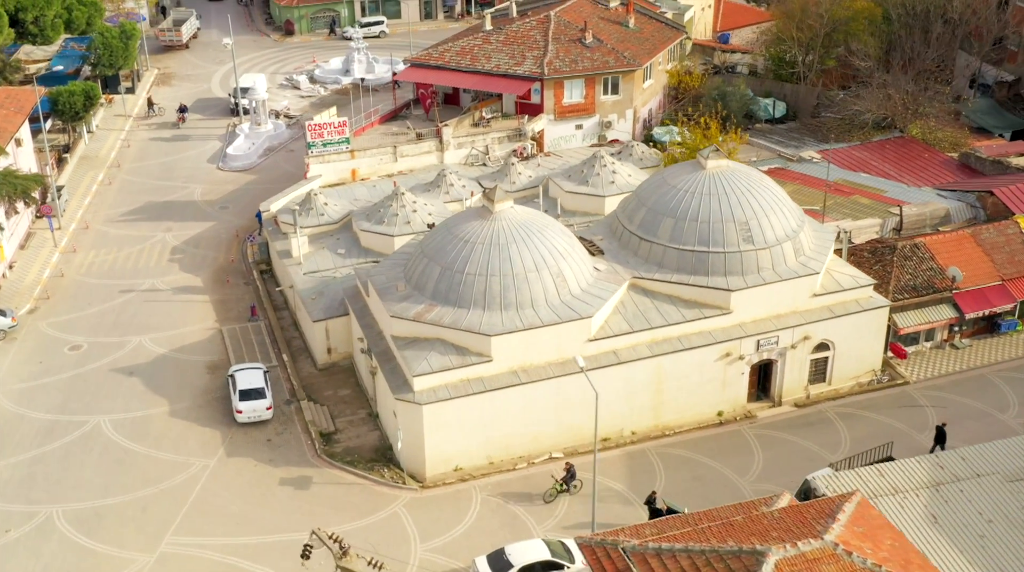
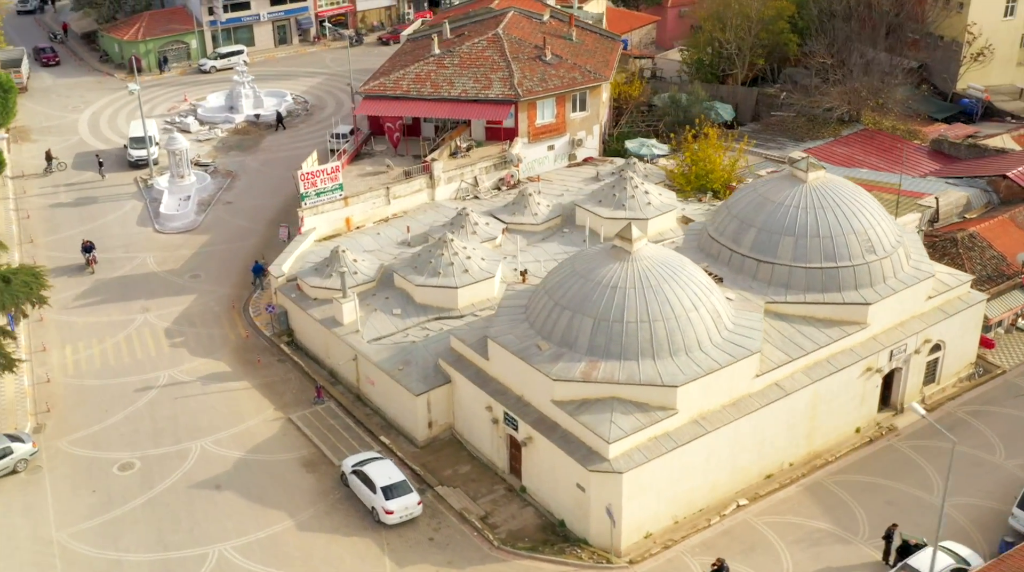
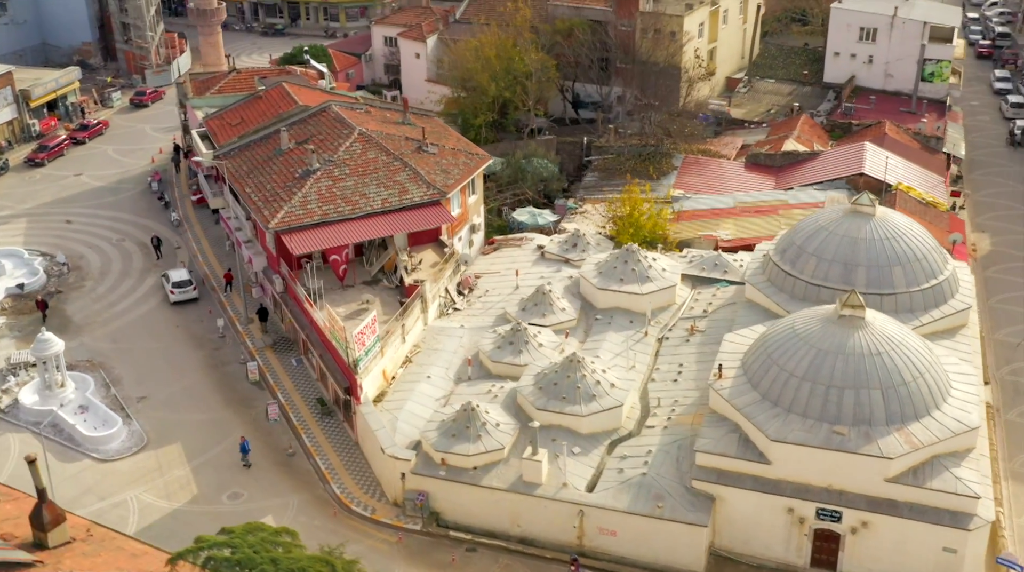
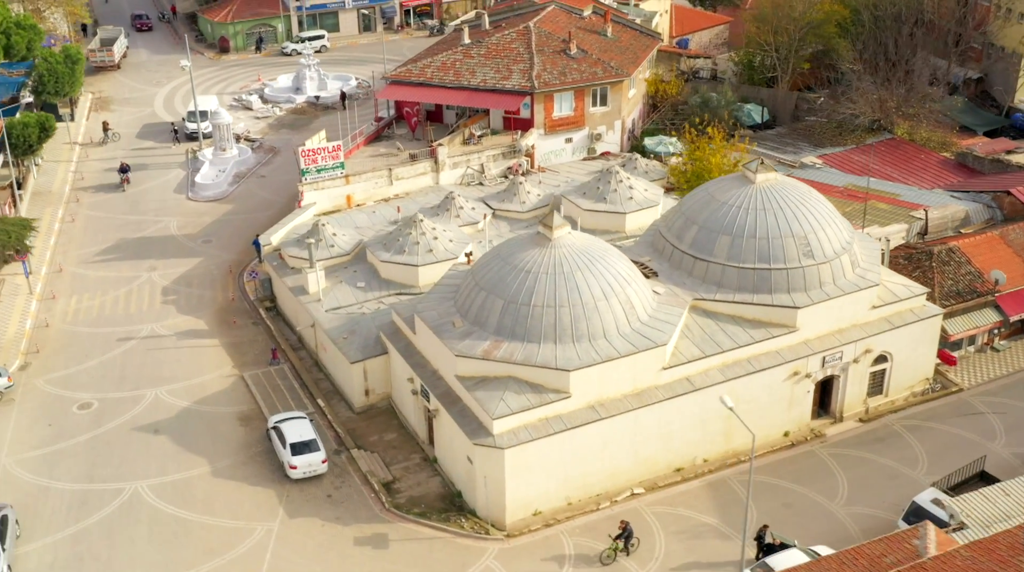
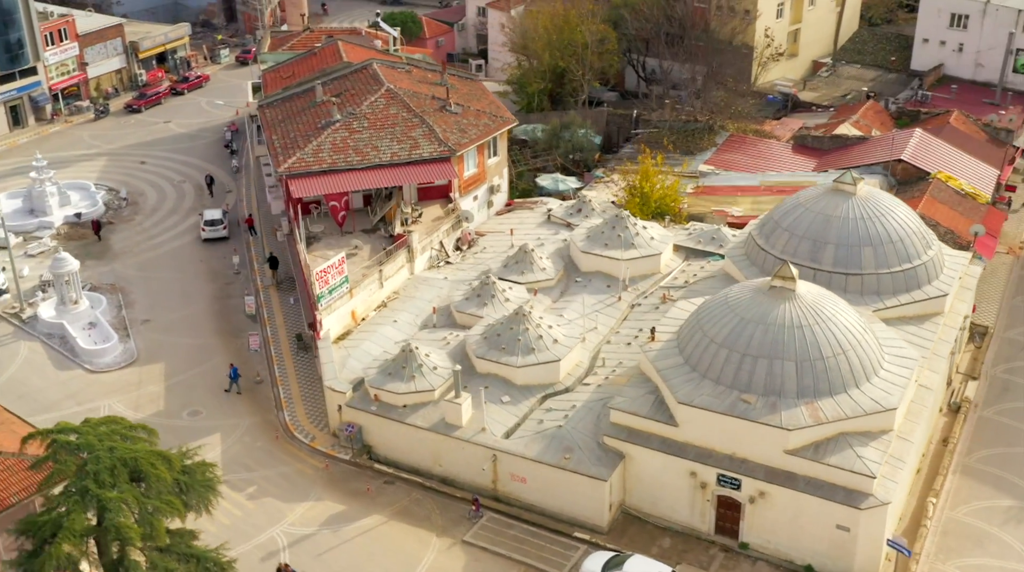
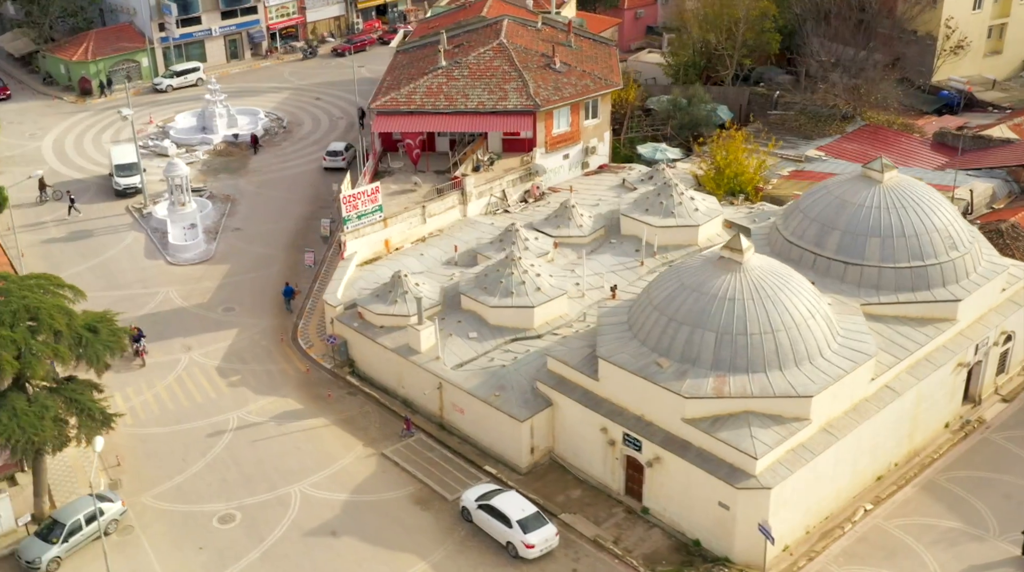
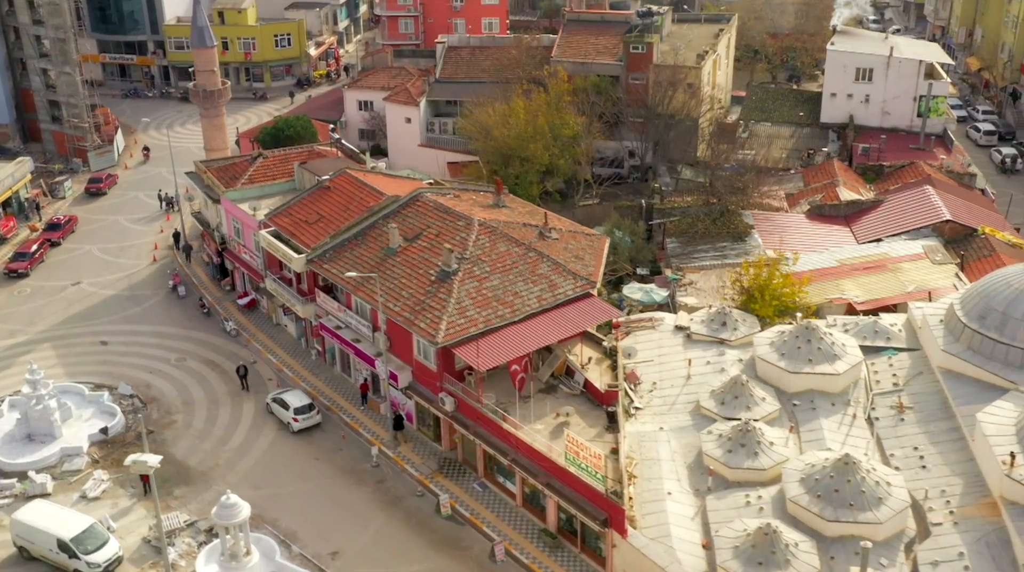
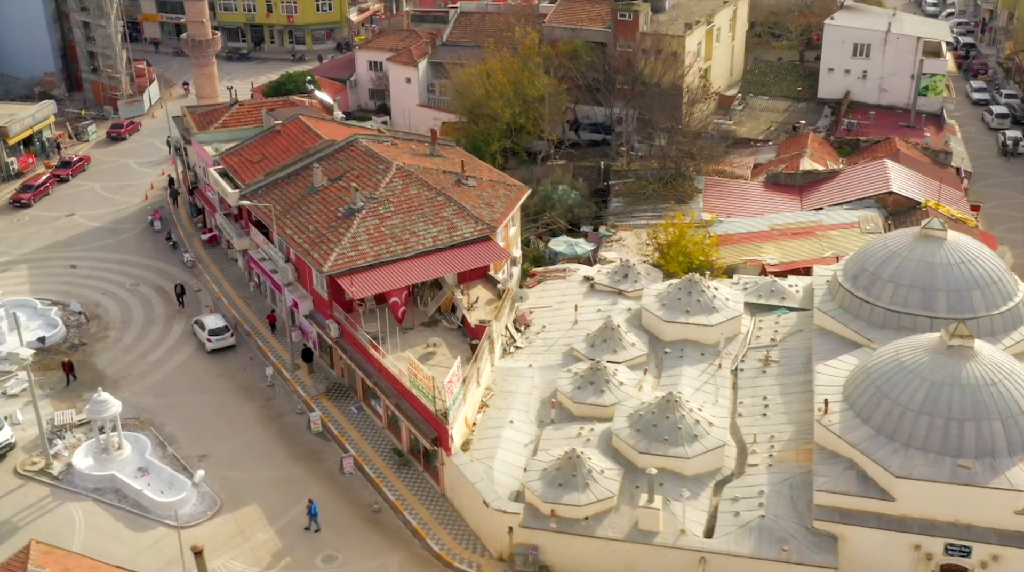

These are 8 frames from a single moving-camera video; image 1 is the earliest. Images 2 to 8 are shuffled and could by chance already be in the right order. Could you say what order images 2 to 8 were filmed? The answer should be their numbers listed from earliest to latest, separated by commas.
4, 2, 6, 5, 3, 8, 7
